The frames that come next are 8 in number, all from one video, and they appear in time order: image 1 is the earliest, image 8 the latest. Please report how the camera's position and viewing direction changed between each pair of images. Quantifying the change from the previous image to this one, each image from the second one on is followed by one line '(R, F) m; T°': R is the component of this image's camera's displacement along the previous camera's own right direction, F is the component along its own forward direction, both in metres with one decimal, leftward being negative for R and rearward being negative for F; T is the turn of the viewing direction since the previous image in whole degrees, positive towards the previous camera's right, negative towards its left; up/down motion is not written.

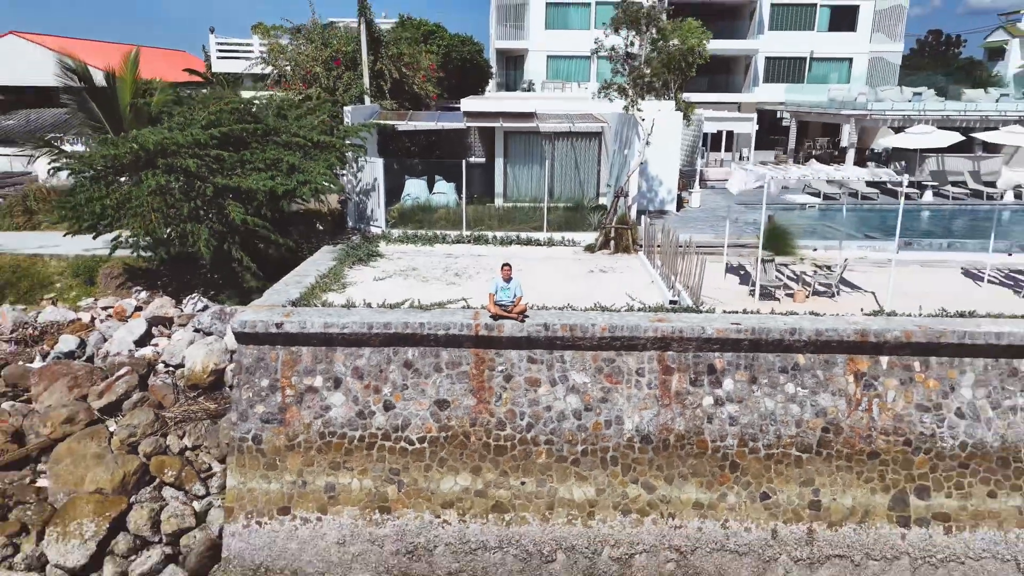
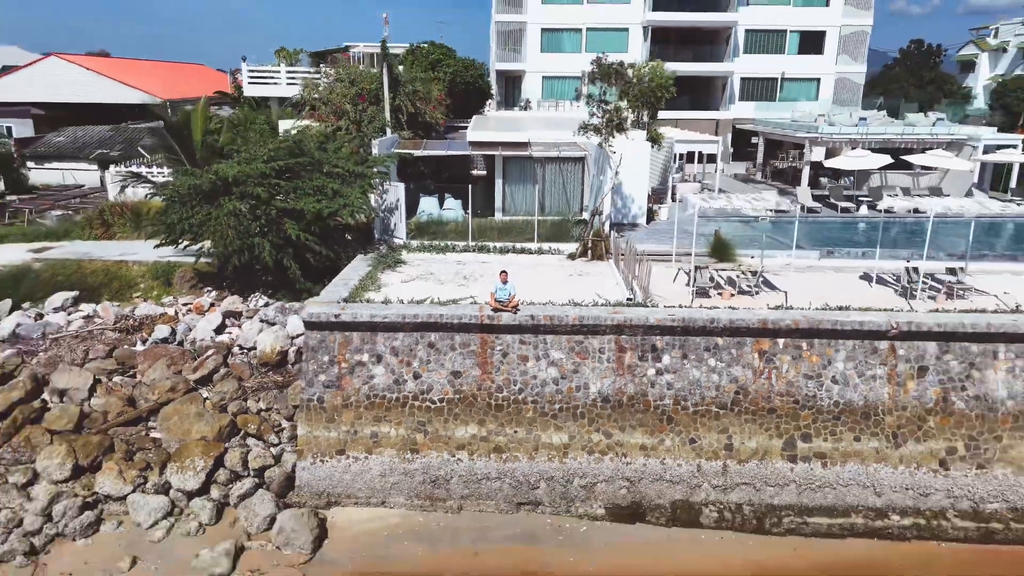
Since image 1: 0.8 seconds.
(0.0, -2.1) m; 0°
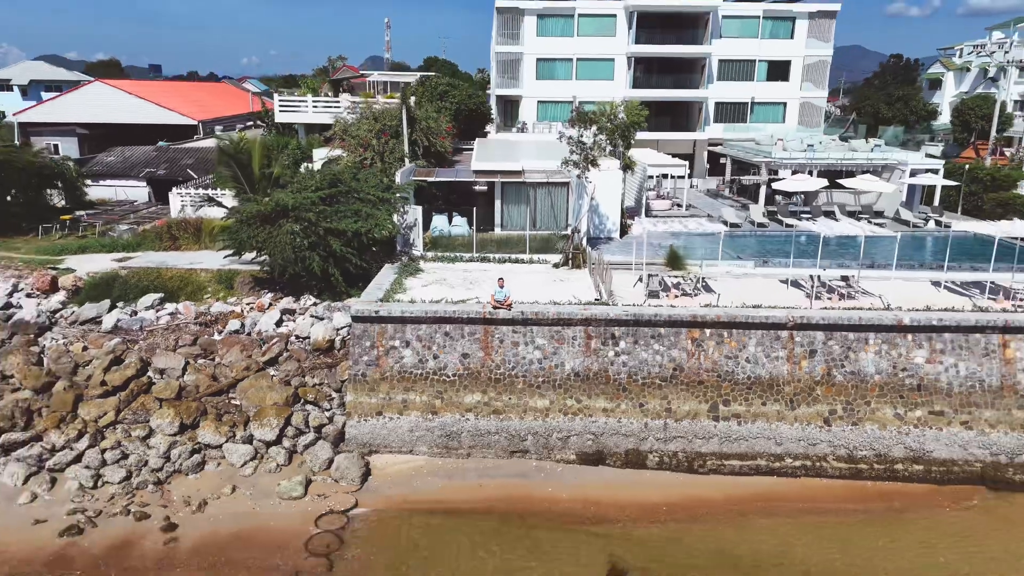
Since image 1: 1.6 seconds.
(+0.1, -2.7) m; 0°
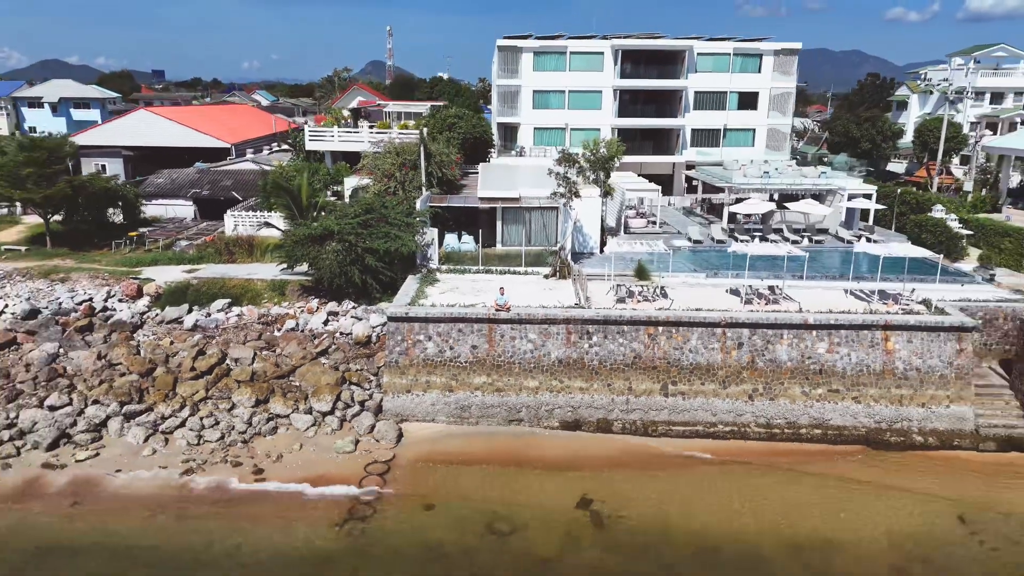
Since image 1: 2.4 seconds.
(0.0, -3.2) m; 0°
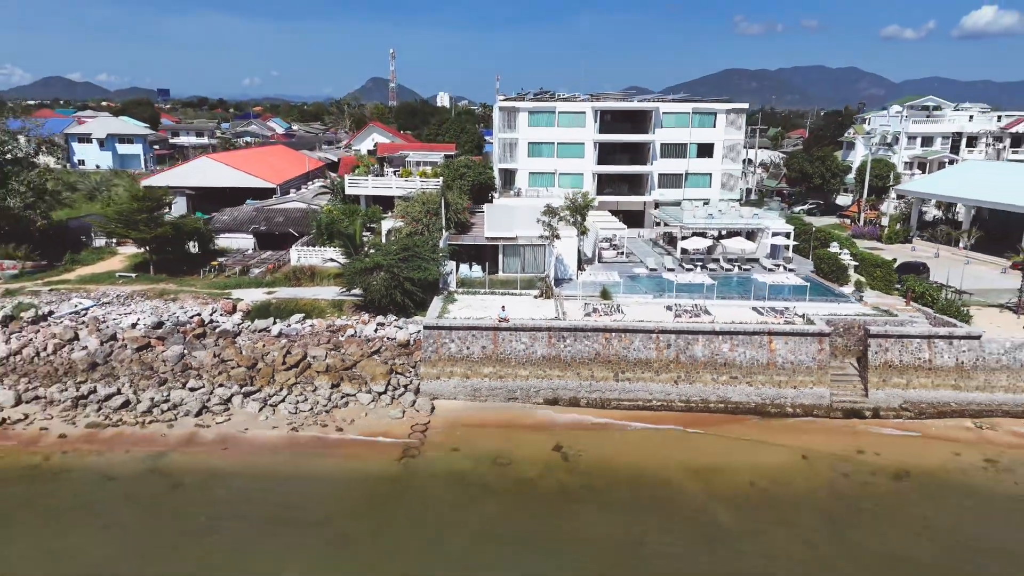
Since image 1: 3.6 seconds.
(0.0, -6.0) m; 0°
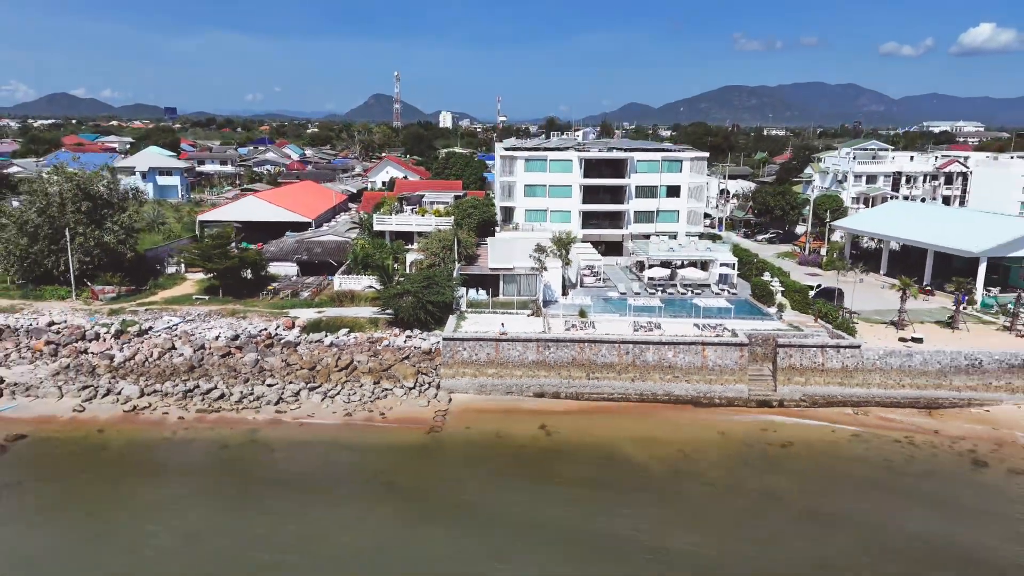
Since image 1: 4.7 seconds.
(+0.1, -6.4) m; 0°
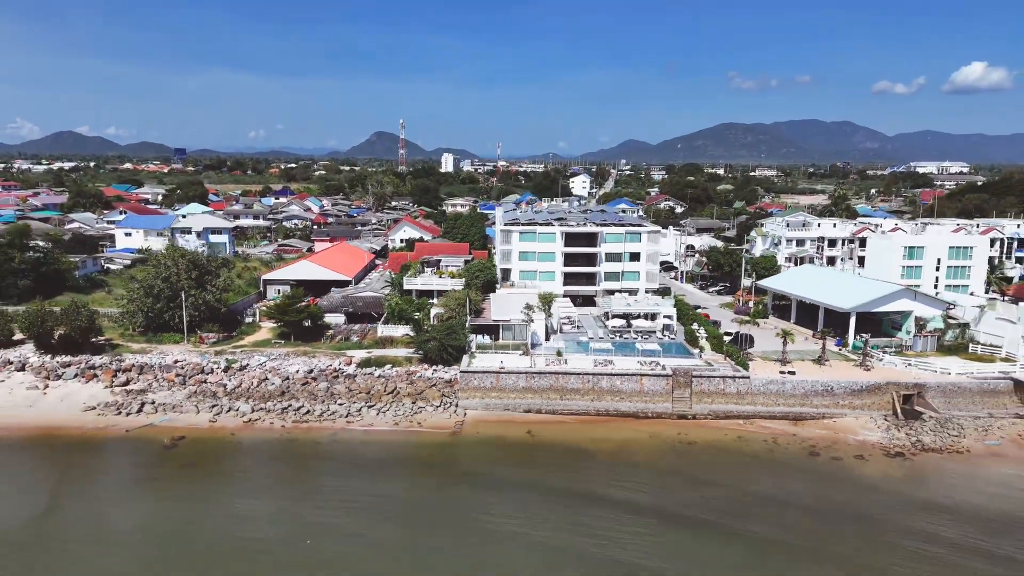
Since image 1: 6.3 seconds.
(+0.2, -11.5) m; 0°
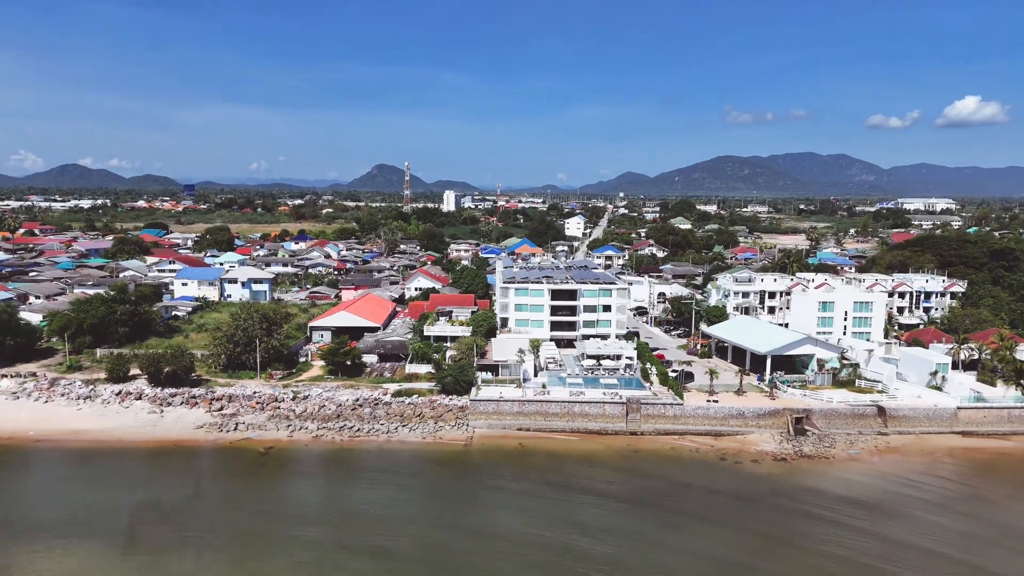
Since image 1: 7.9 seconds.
(+0.2, -13.5) m; 0°
